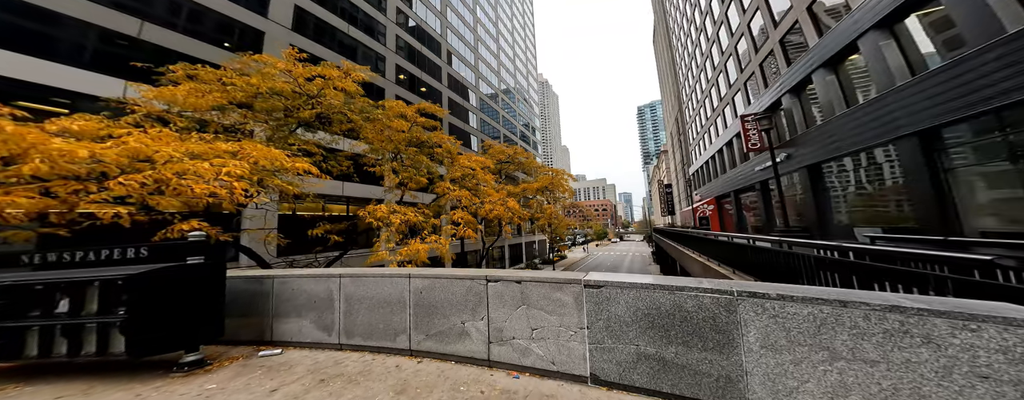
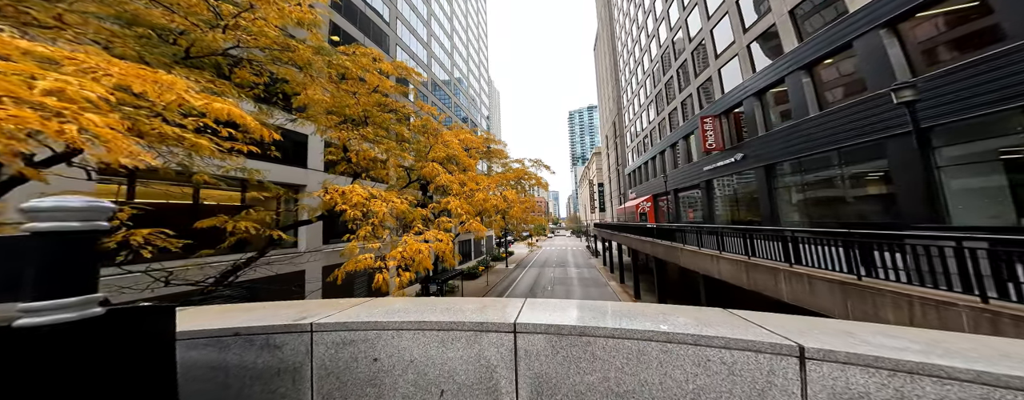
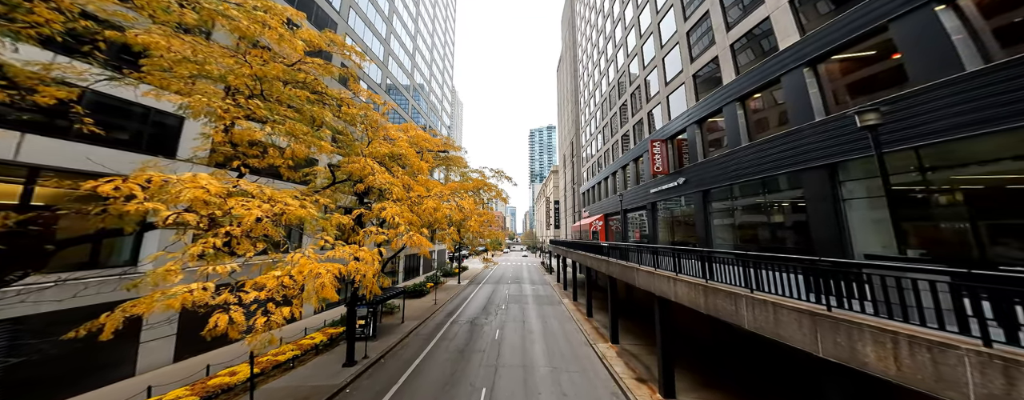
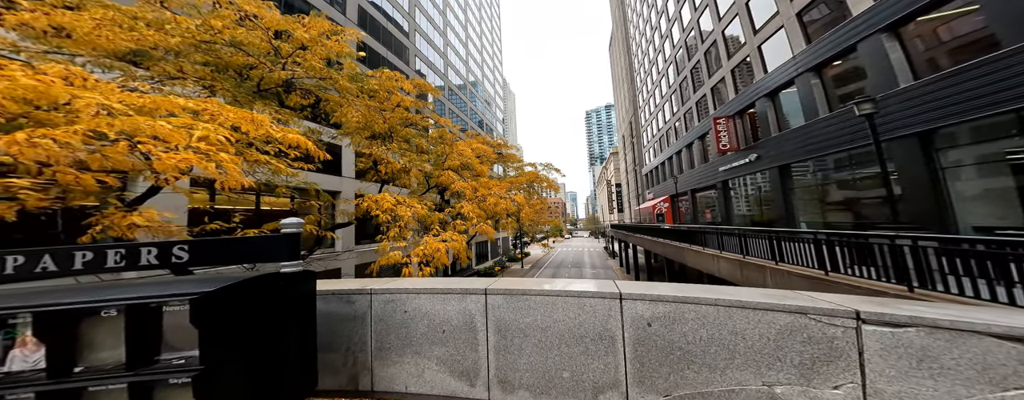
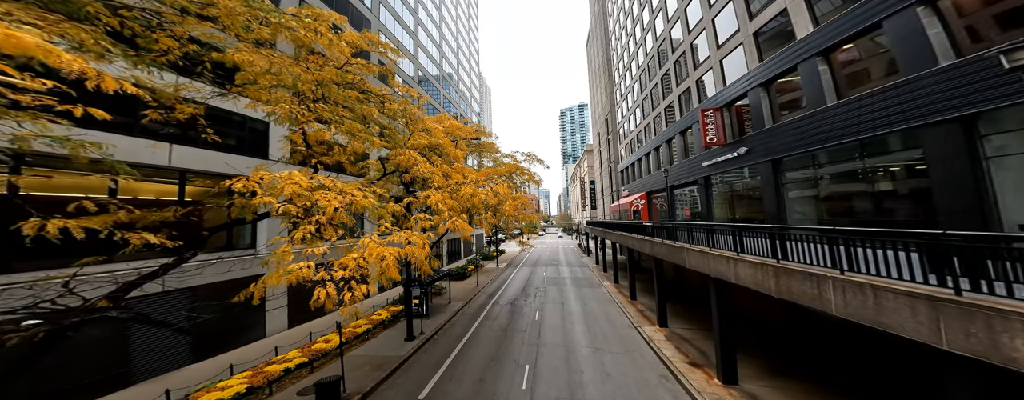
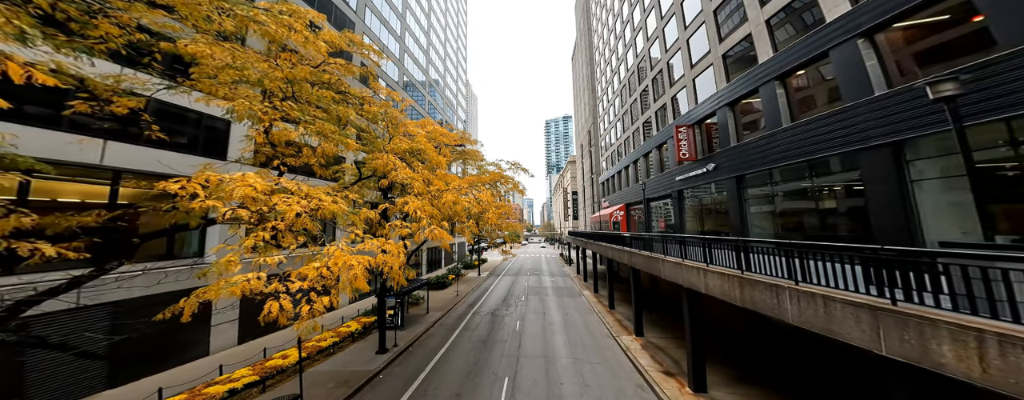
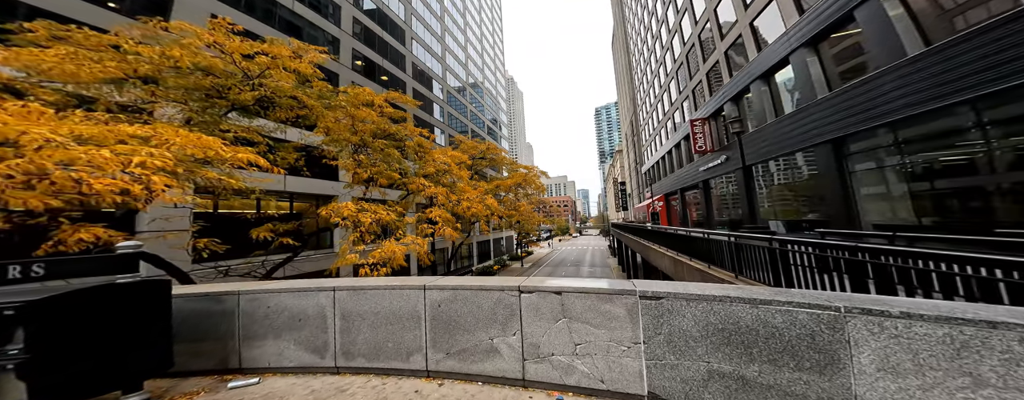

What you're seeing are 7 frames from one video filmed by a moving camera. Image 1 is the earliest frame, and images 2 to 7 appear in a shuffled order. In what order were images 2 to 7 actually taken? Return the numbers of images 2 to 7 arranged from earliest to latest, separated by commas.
7, 4, 2, 5, 6, 3
